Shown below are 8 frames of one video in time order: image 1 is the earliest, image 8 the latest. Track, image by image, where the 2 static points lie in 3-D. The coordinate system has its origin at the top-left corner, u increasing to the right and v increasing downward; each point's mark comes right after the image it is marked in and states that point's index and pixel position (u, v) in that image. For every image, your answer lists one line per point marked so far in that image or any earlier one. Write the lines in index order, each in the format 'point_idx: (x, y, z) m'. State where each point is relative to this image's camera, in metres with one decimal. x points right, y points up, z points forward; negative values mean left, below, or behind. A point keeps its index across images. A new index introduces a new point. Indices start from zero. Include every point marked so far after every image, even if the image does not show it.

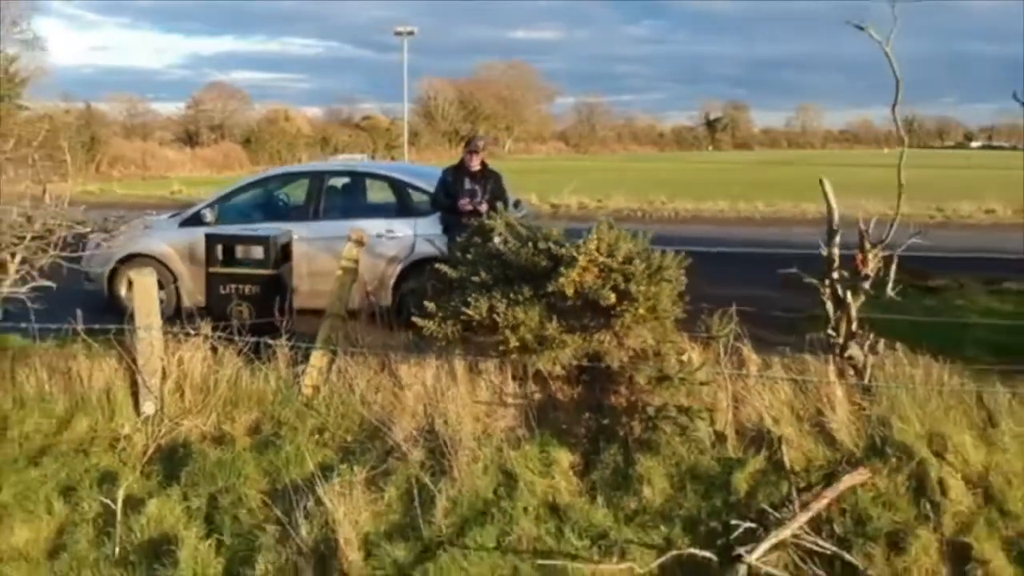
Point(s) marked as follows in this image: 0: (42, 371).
0: (-2.4, -0.4, +5.6) m
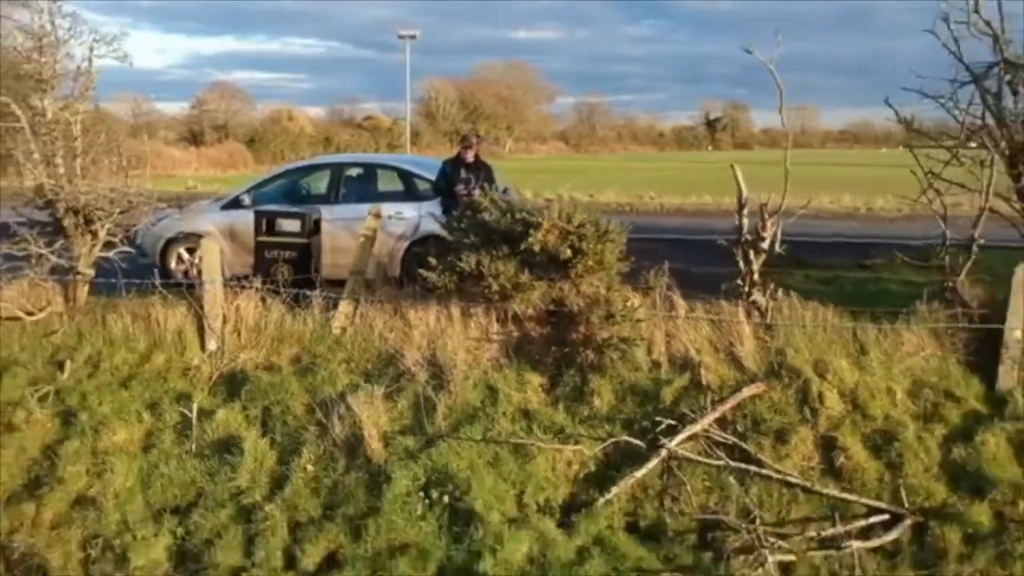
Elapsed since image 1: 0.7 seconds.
0: (-2.5, -0.2, +7.1) m
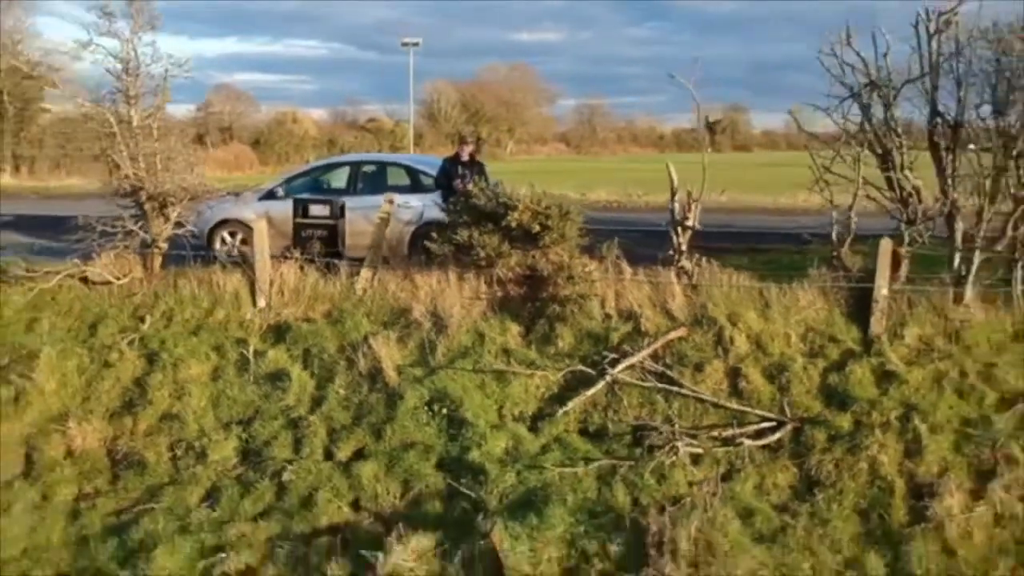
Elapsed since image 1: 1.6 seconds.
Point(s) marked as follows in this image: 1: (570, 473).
0: (-2.6, 0.0, +9.0) m
1: (+0.4, -1.2, +7.1) m
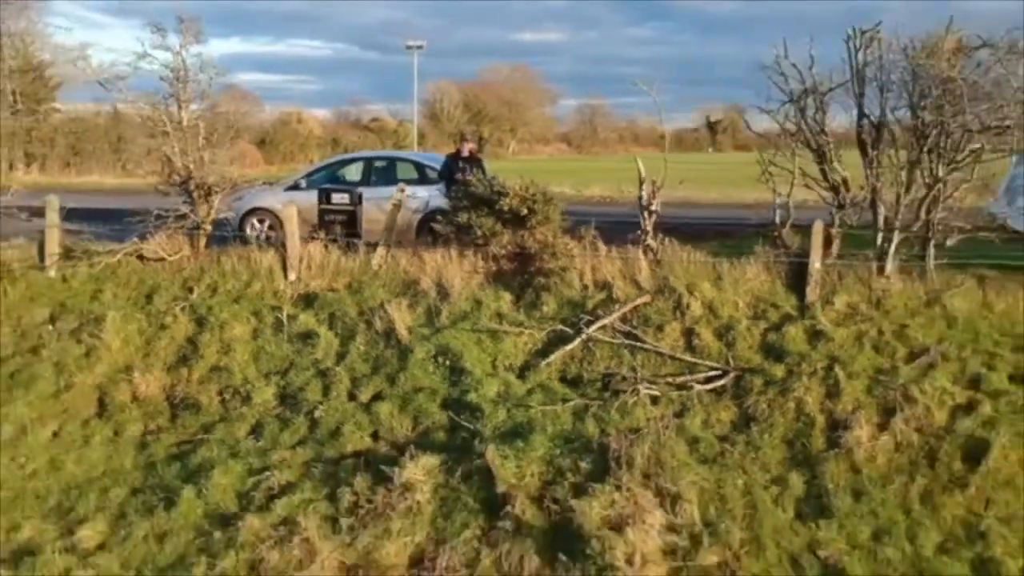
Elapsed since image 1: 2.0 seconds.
0: (-2.7, +0.3, +10.6) m
1: (+0.3, -1.0, +8.6) m
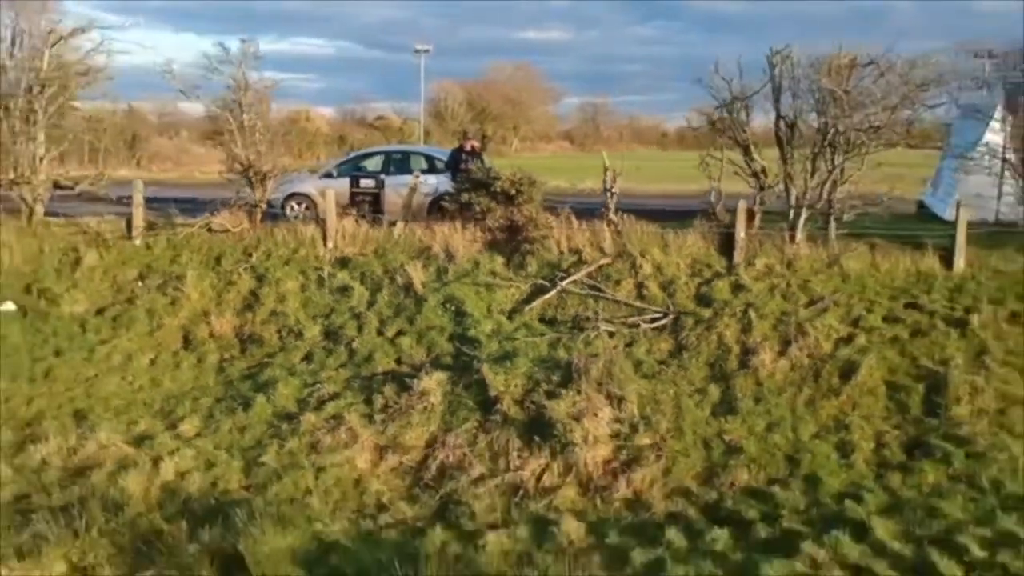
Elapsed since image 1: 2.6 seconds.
0: (-2.8, +0.7, +13.3) m
1: (+0.2, -0.6, +11.4) m
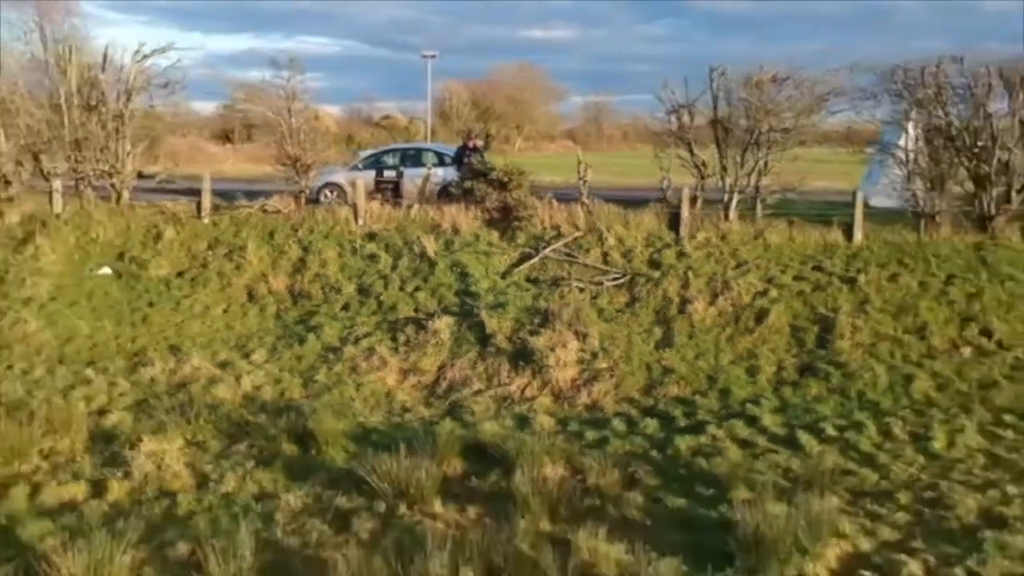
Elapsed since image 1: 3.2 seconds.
0: (-2.9, +1.2, +16.7) m
1: (+0.1, -0.1, +14.7) m
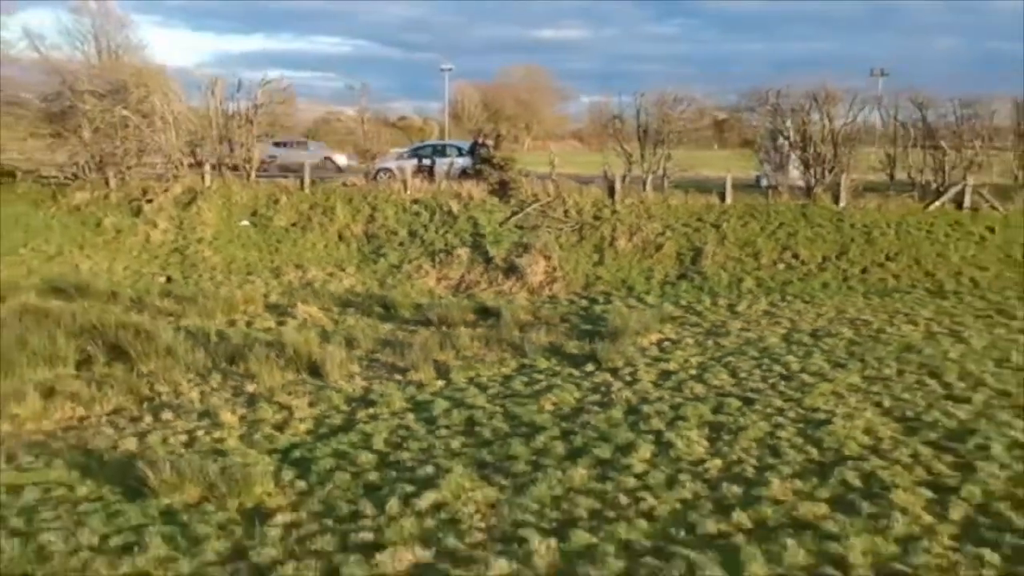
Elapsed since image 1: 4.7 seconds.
0: (-3.0, +2.4, +25.5) m
1: (0.0, +1.1, +23.5) m
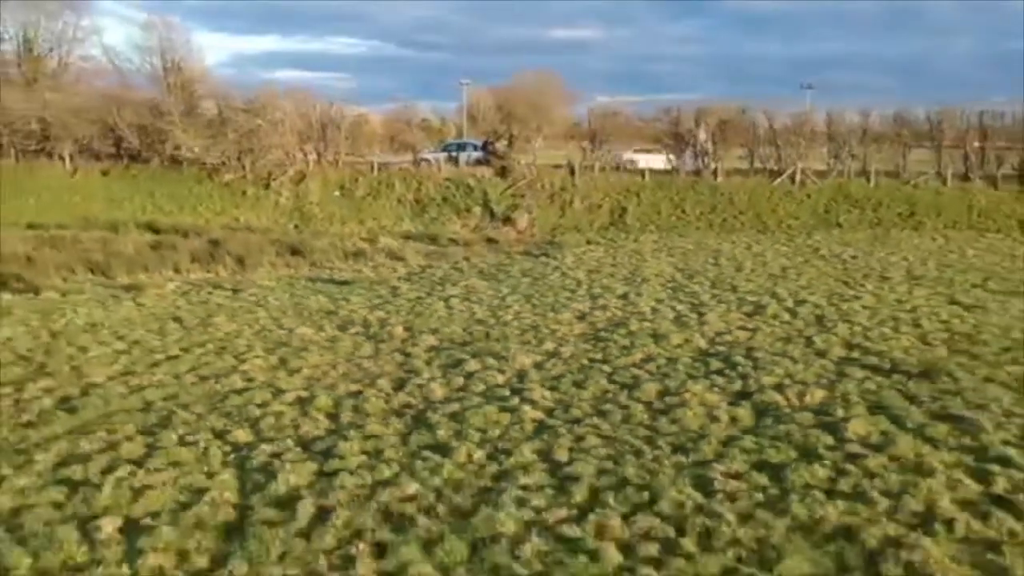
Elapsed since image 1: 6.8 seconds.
0: (-3.1, +4.2, +39.2) m
1: (-0.2, +3.0, +37.1) m
